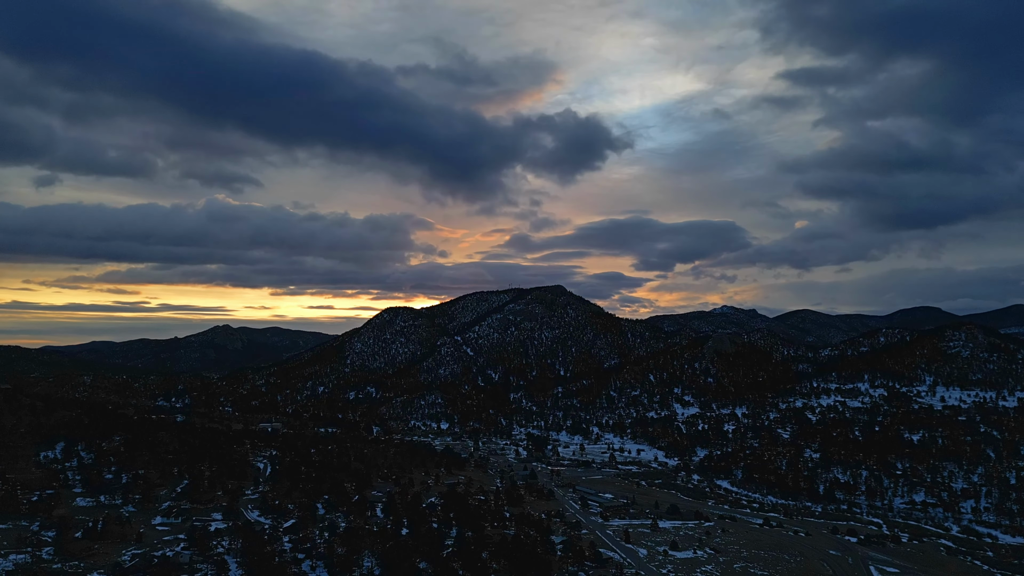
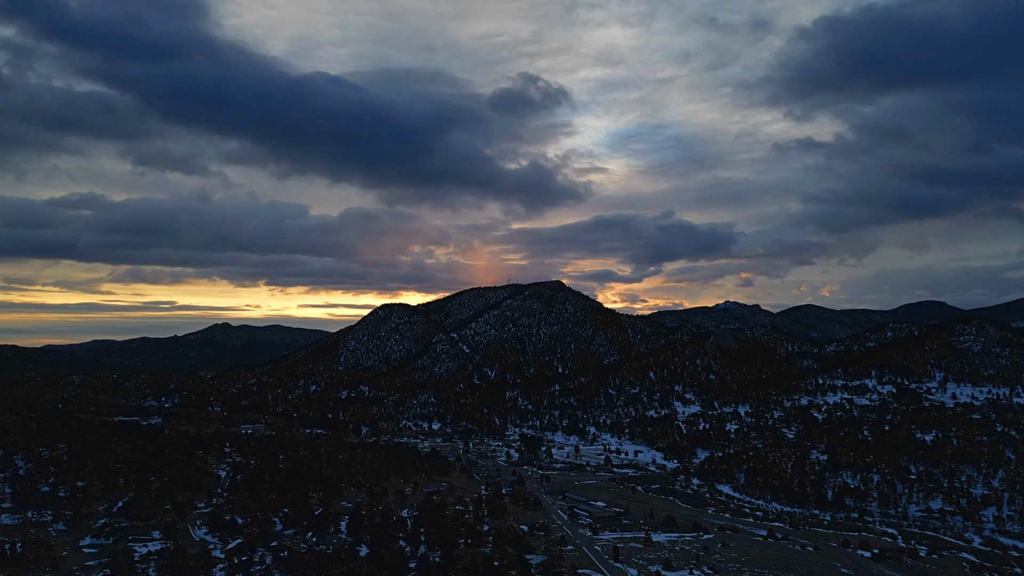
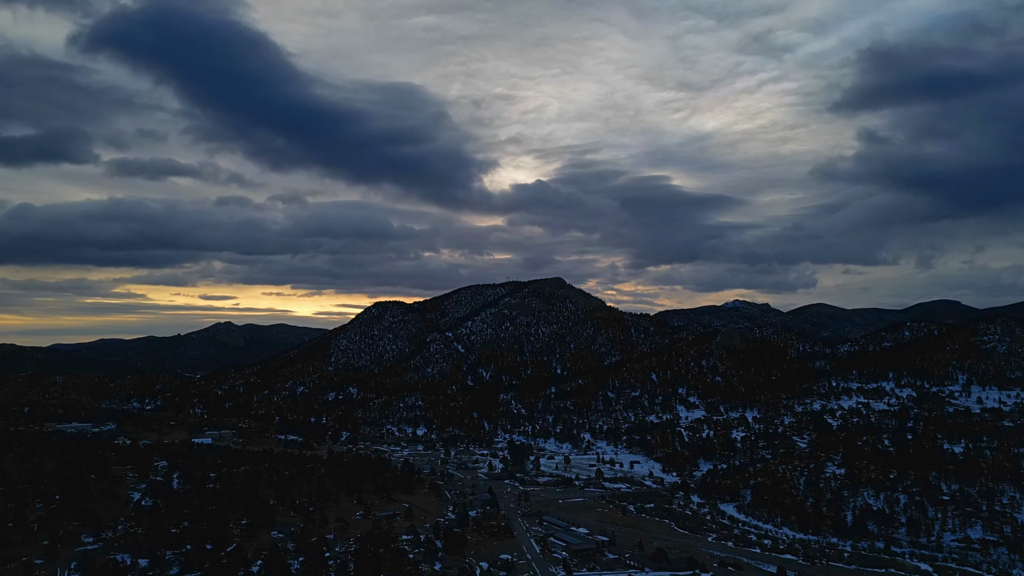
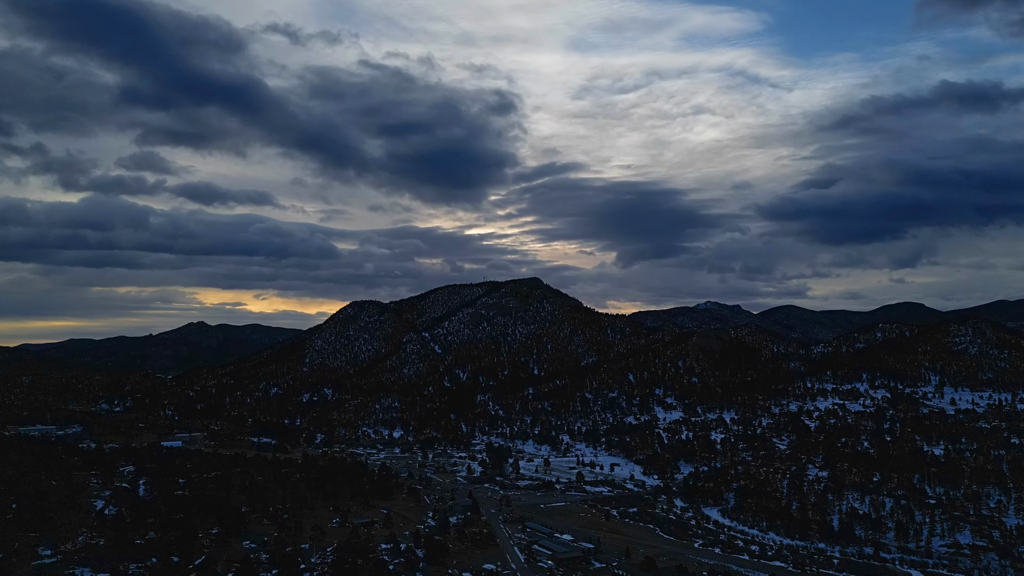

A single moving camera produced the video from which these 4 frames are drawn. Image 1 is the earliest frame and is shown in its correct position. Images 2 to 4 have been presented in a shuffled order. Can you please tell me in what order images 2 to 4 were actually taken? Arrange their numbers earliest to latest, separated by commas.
2, 3, 4
